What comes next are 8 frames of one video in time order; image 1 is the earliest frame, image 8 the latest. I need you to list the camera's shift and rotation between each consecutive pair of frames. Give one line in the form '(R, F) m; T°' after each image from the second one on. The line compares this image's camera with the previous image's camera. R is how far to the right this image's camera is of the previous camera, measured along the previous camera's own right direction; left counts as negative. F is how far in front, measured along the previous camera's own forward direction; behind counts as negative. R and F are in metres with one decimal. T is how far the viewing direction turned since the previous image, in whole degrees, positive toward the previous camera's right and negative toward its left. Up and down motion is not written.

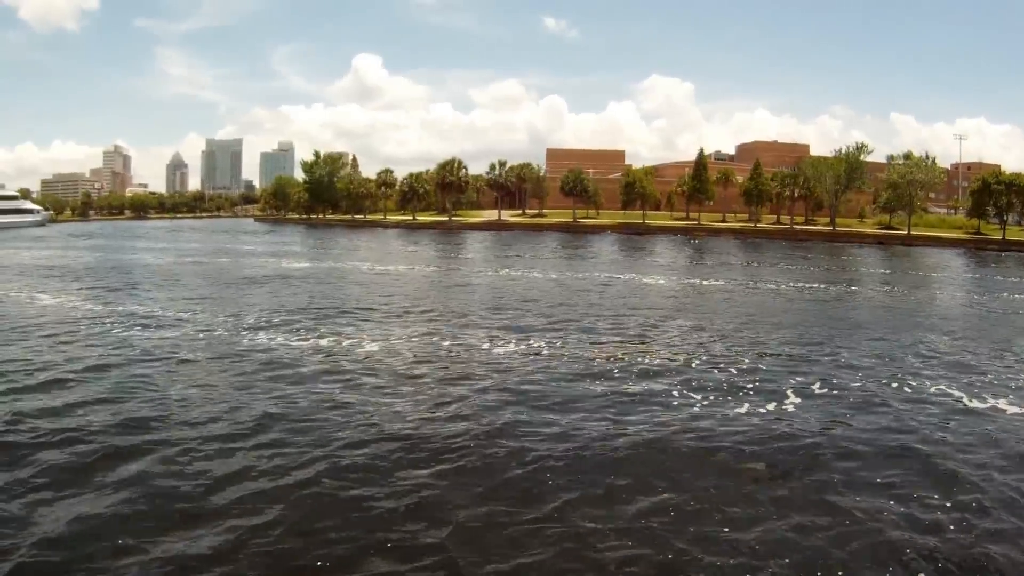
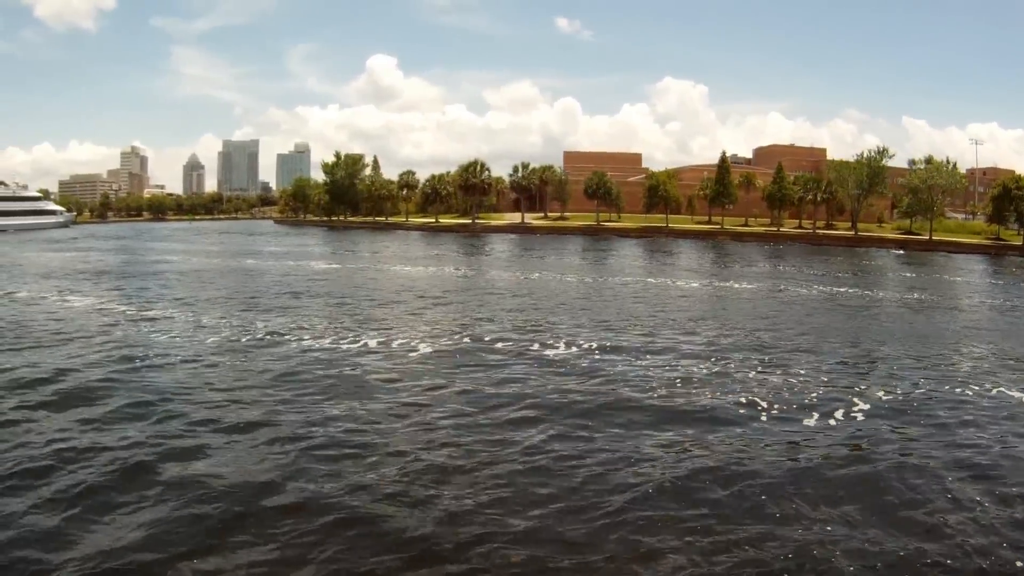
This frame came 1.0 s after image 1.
(-0.9, -0.2) m; 0°
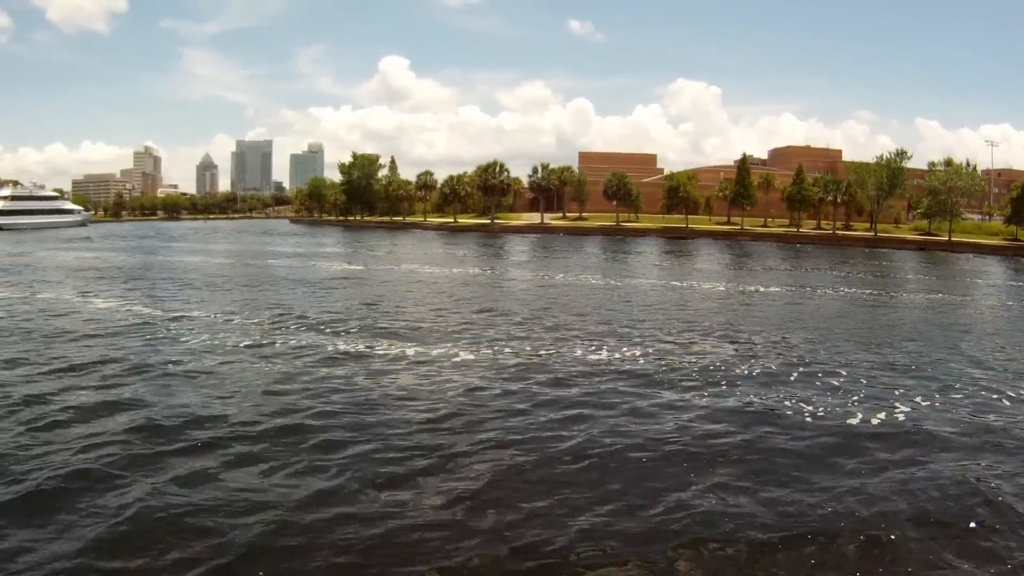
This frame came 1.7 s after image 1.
(-0.7, 0.0) m; 0°
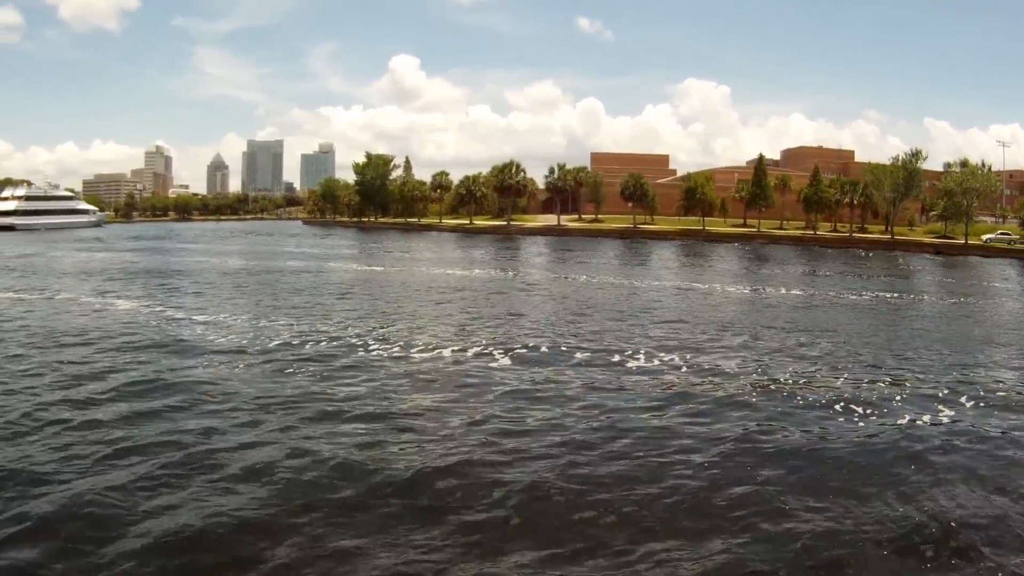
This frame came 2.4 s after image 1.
(-0.7, 0.0) m; 0°
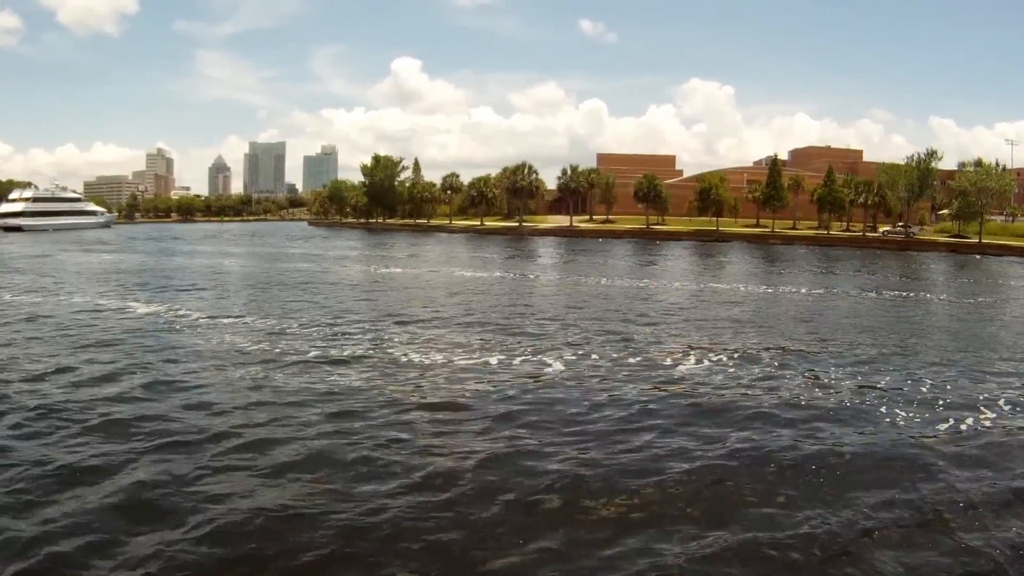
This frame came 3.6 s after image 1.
(-0.7, +0.4) m; 0°
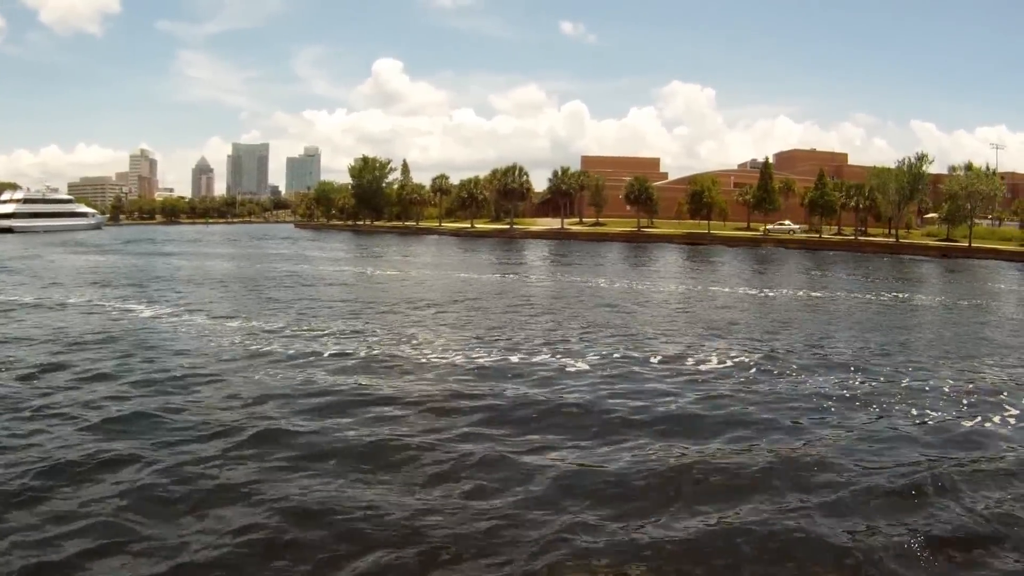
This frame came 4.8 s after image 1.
(-1.0, -0.1) m; +2°
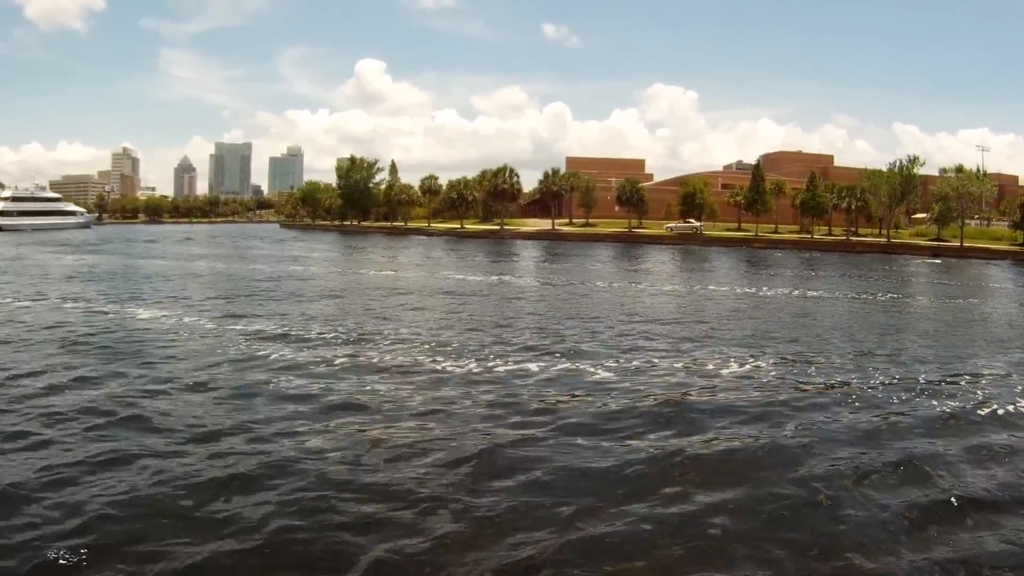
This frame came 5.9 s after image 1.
(-0.9, +0.1) m; +2°
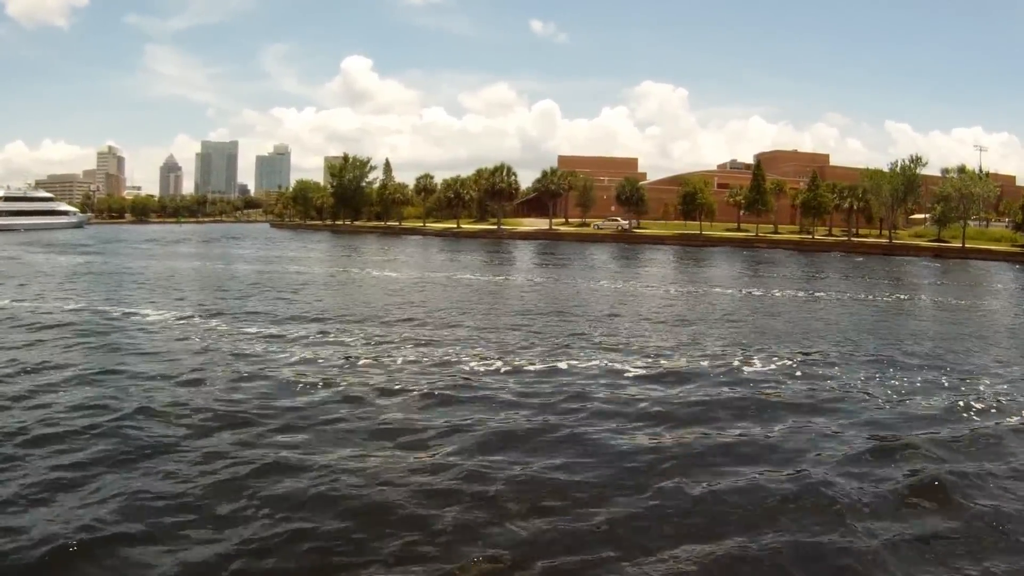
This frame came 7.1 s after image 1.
(-0.9, +0.8) m; +1°
